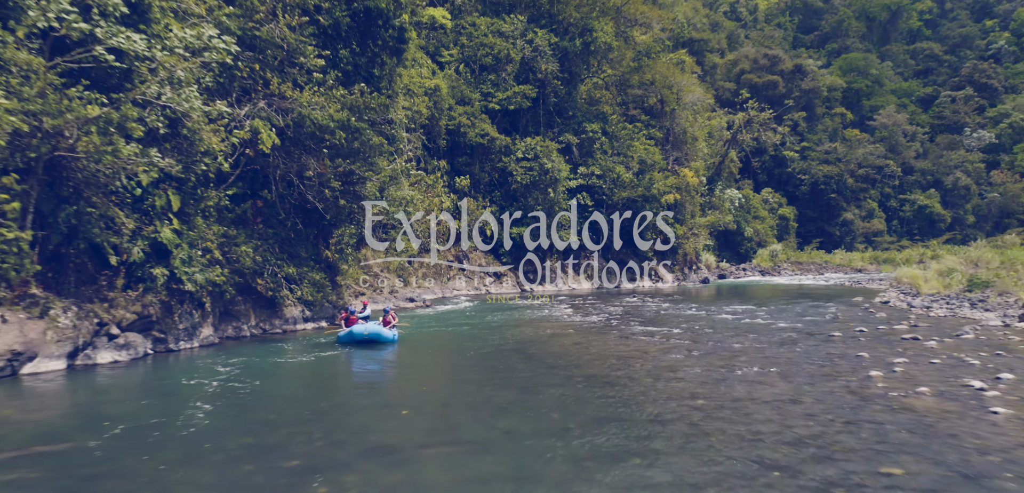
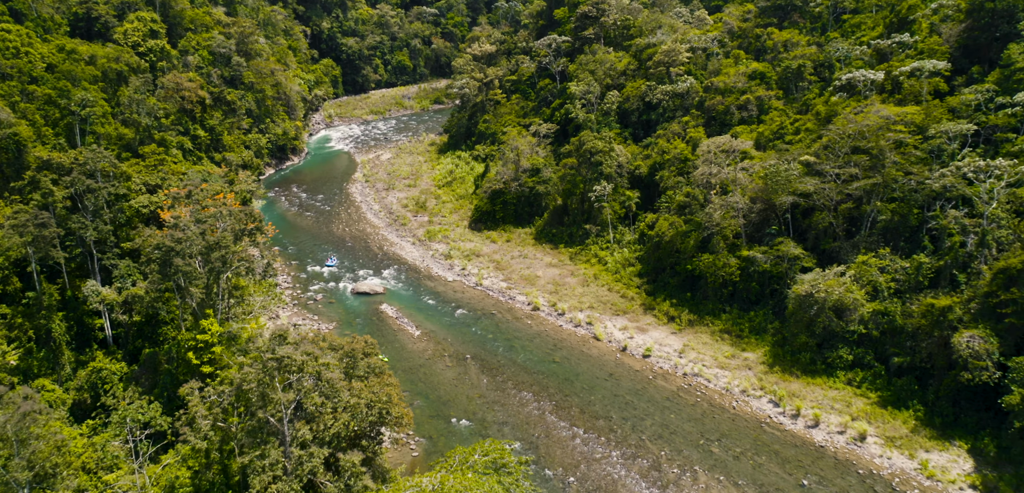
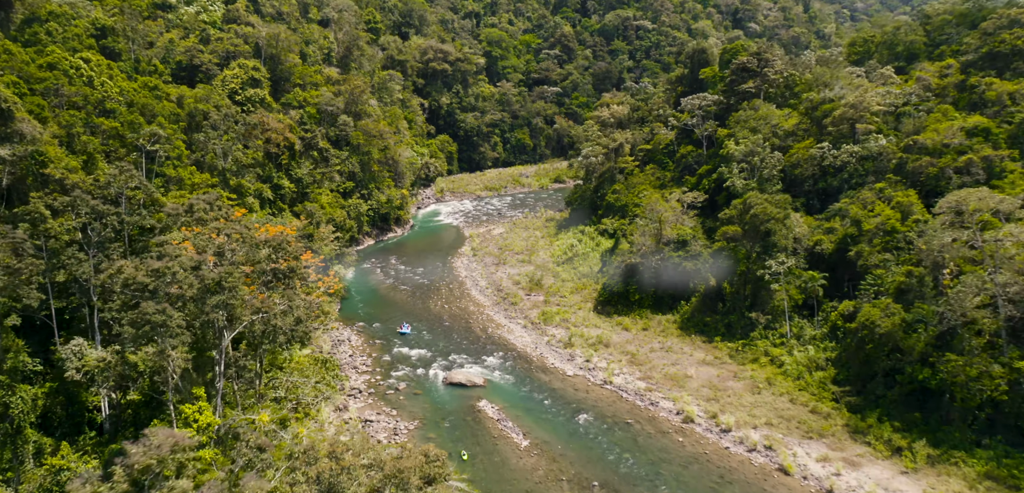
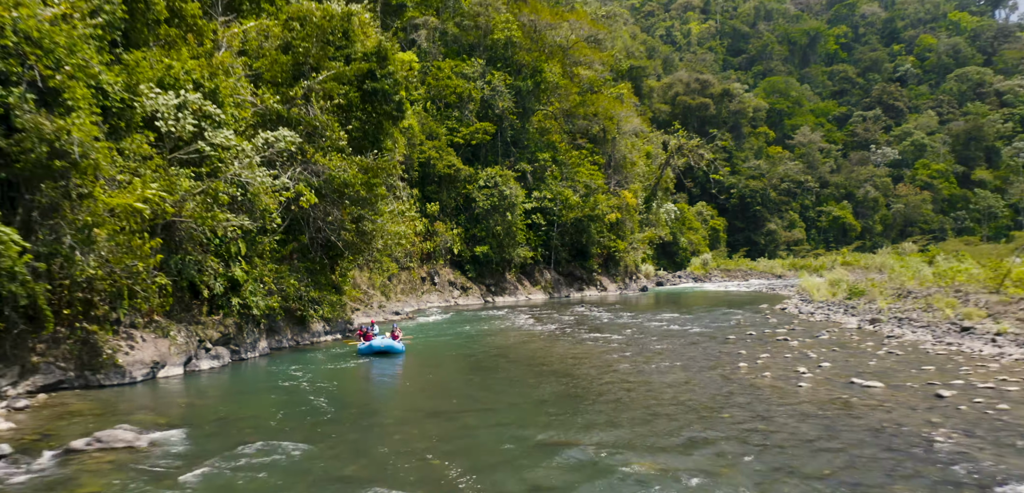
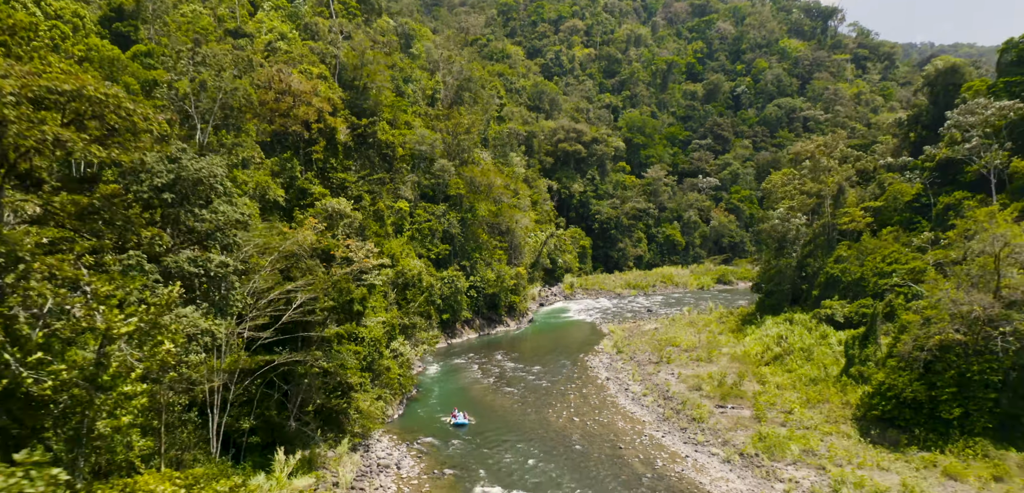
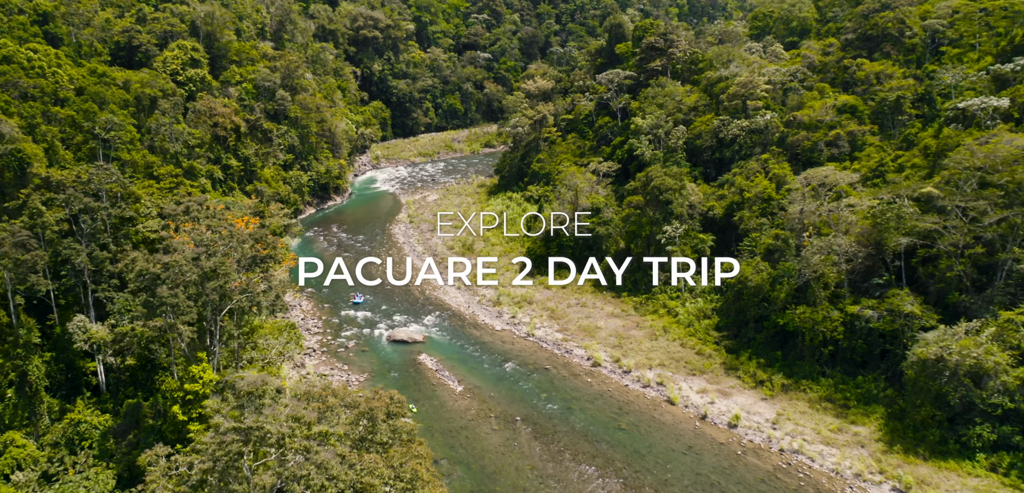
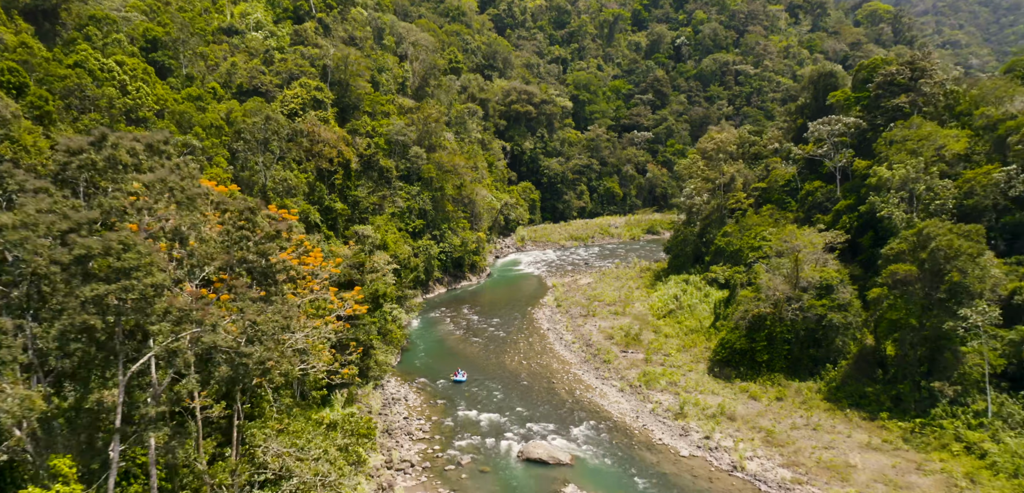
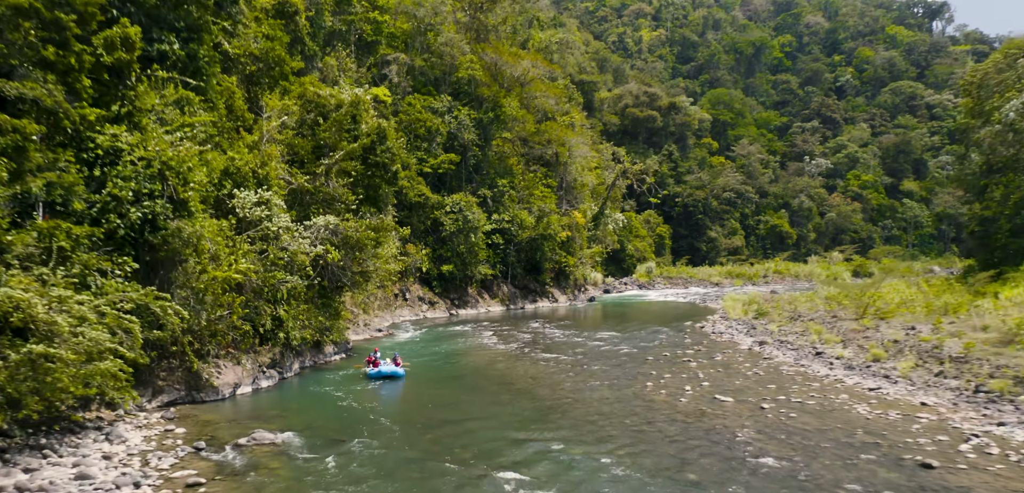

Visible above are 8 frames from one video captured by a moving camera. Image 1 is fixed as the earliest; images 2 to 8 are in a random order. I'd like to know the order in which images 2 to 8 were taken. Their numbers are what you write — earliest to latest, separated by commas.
4, 8, 5, 7, 3, 6, 2
